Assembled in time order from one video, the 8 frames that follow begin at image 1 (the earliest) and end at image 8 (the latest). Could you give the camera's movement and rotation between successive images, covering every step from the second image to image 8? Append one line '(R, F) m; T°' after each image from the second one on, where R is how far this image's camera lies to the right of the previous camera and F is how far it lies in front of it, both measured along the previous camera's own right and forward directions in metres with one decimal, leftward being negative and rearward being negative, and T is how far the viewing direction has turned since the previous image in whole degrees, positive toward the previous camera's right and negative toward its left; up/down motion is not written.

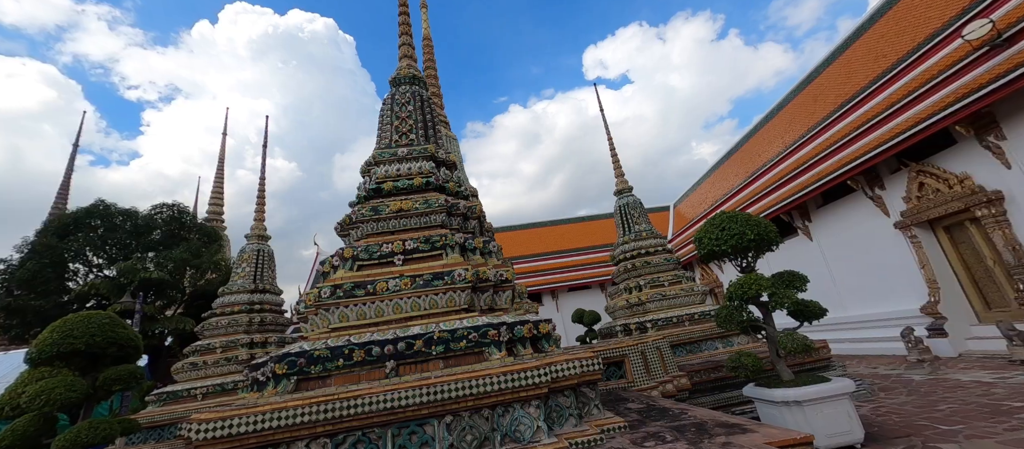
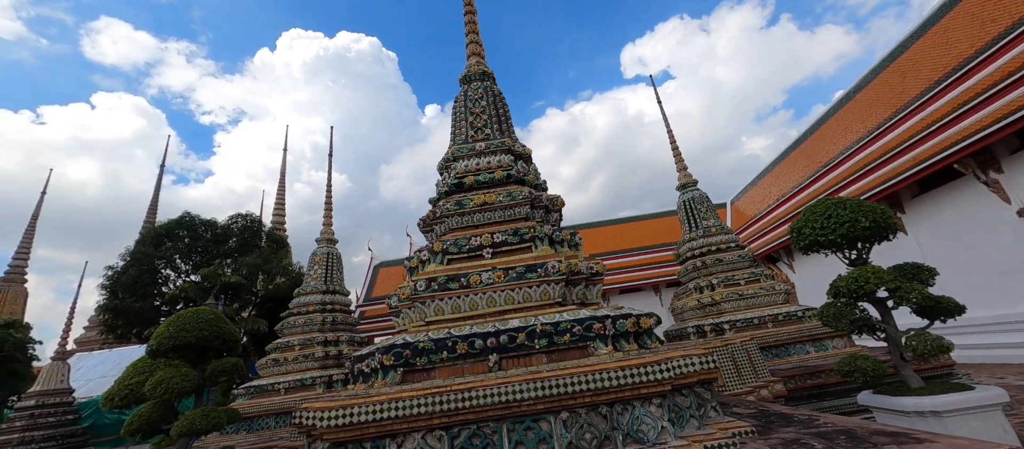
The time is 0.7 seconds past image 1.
(-0.3, +0.1) m; -7°
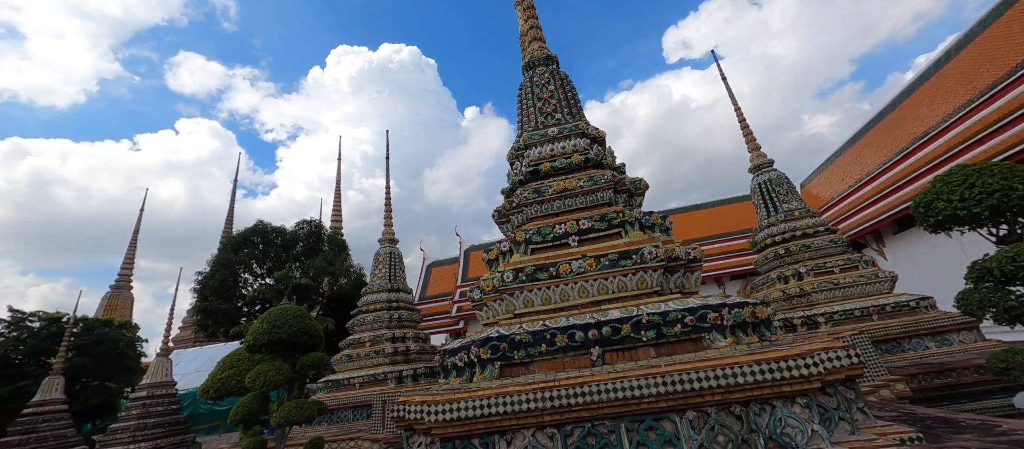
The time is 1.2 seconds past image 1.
(-0.2, +0.2) m; -7°
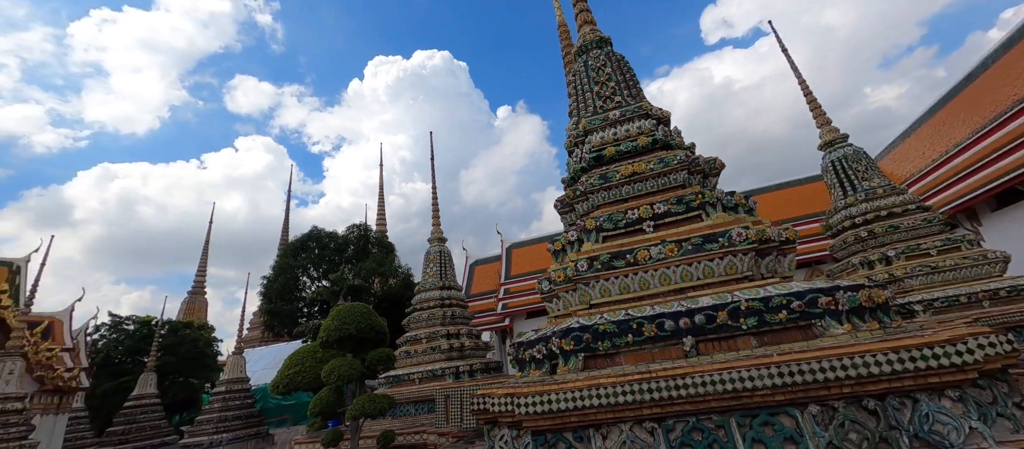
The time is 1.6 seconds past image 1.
(-0.2, +0.1) m; -6°
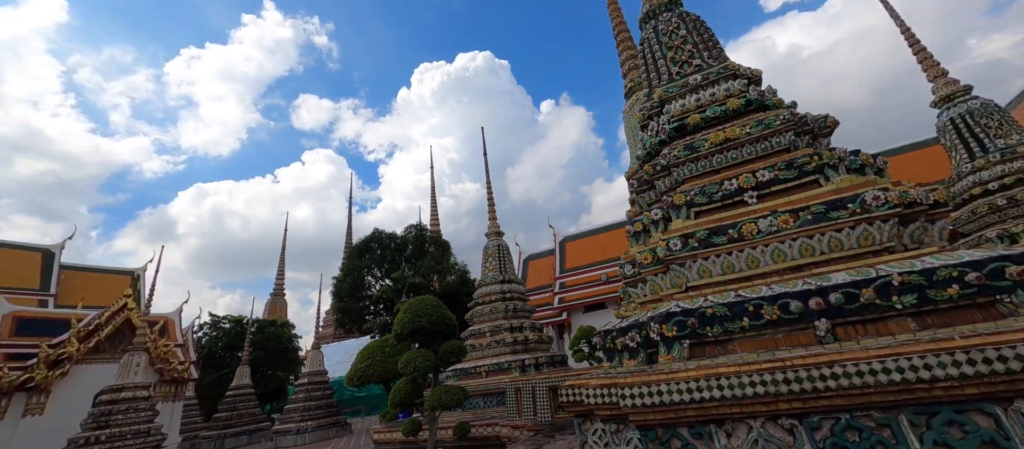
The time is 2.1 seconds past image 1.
(-0.2, +0.2) m; -7°
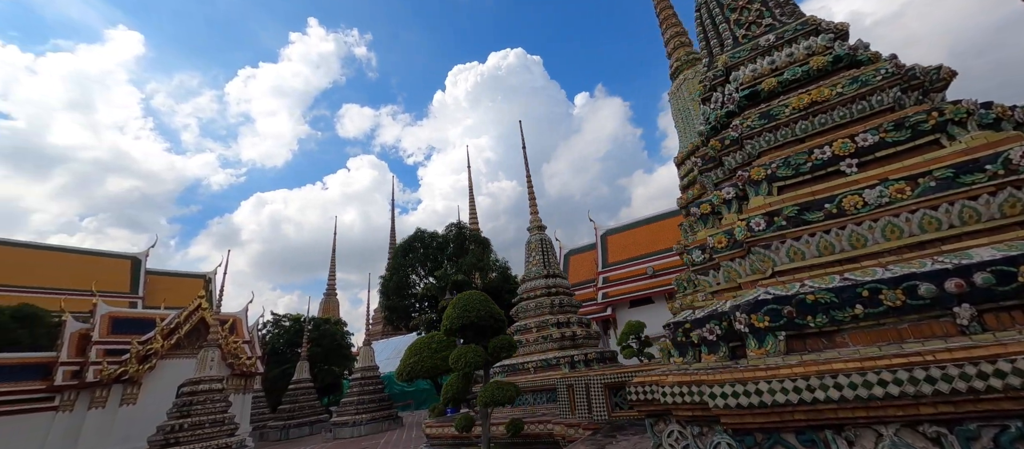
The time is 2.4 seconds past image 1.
(-0.1, +0.2) m; -5°
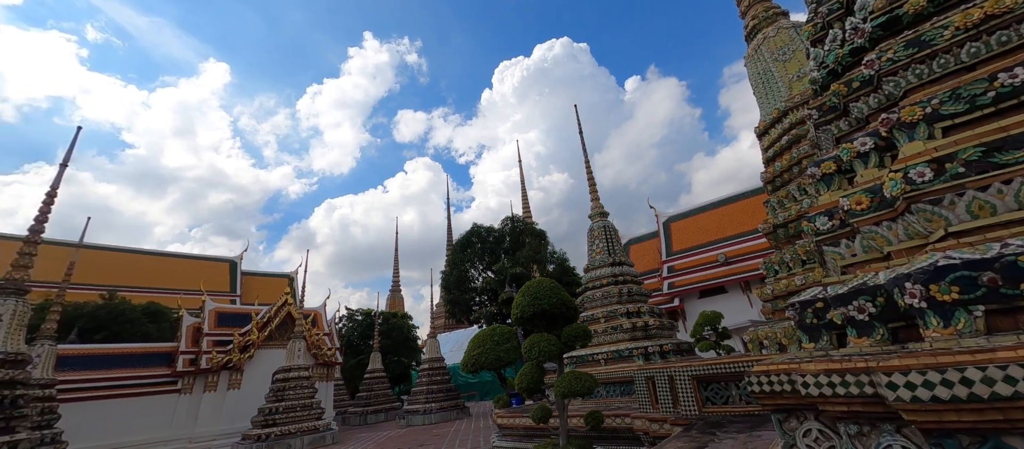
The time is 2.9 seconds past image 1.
(-0.2, +0.2) m; -8°
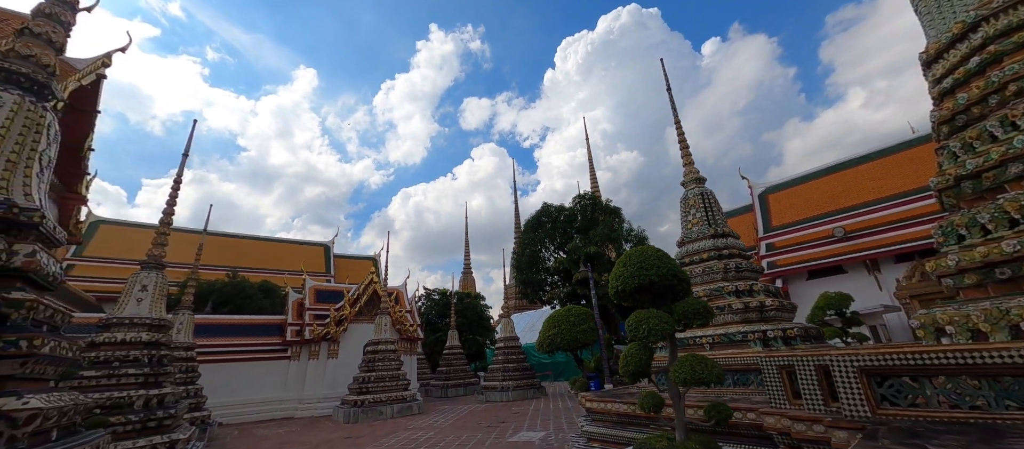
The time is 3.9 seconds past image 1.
(-0.3, +0.6) m; -10°
